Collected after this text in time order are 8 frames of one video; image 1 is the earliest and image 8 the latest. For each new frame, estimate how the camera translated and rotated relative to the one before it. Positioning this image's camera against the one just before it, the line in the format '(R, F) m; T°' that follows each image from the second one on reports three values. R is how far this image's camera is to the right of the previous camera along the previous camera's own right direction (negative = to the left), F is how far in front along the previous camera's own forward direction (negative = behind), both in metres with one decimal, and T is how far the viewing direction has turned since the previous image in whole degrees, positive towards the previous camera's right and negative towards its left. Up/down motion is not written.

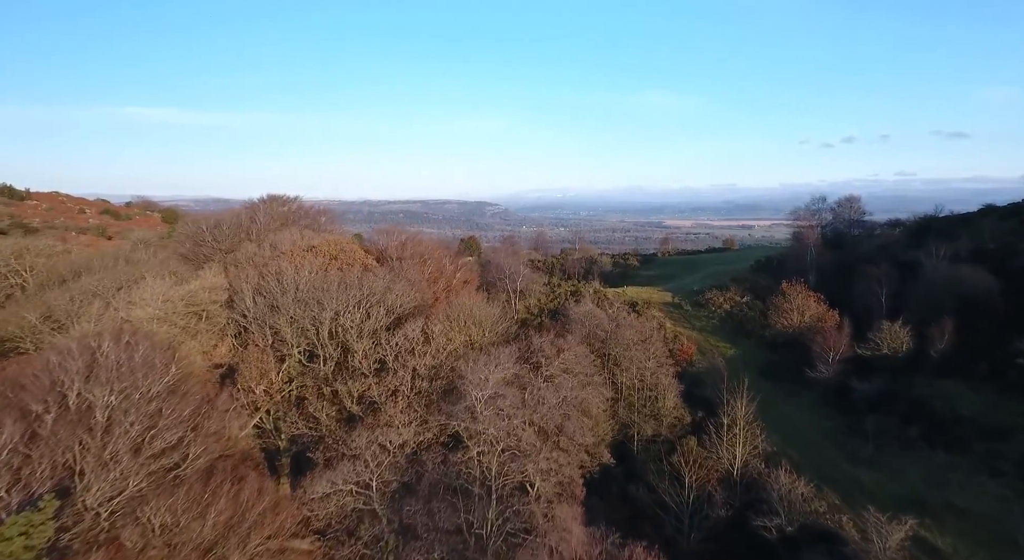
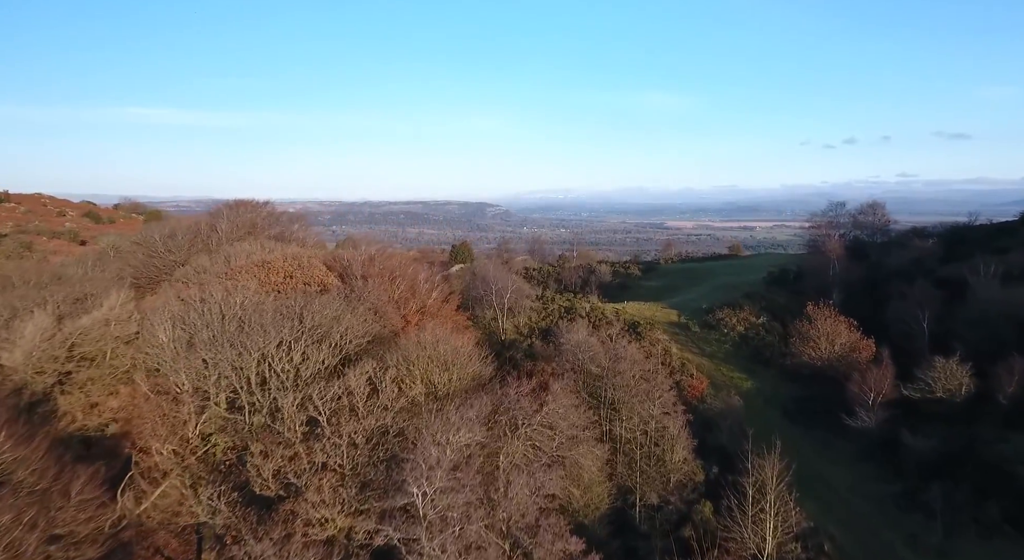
(+0.8, +3.9) m; 0°
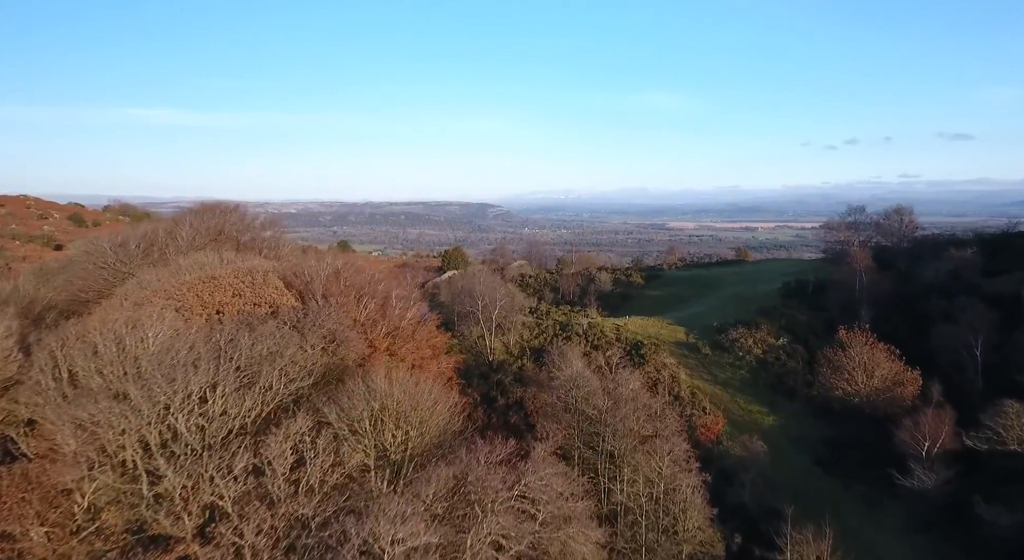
(+0.6, +3.5) m; 0°
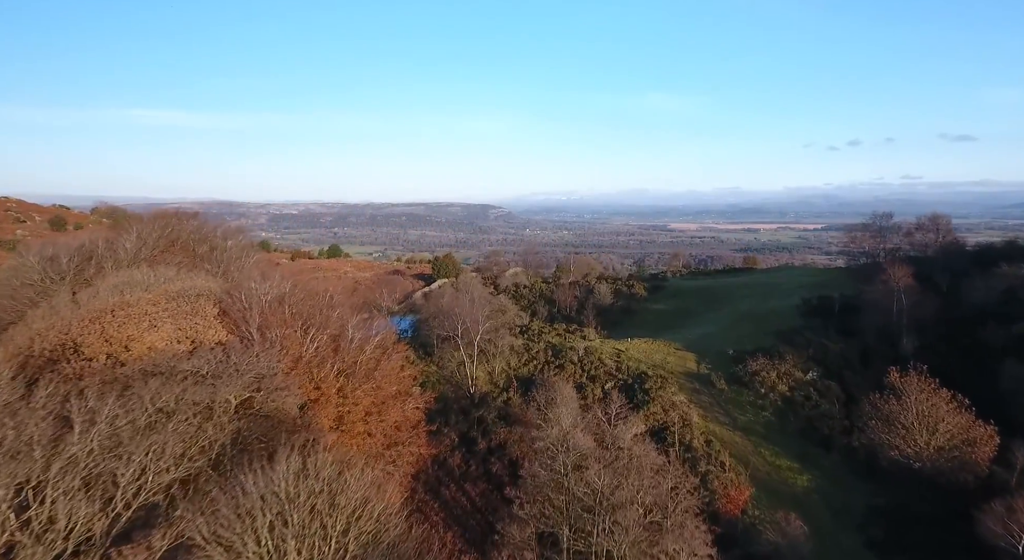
(+0.7, +3.9) m; 0°
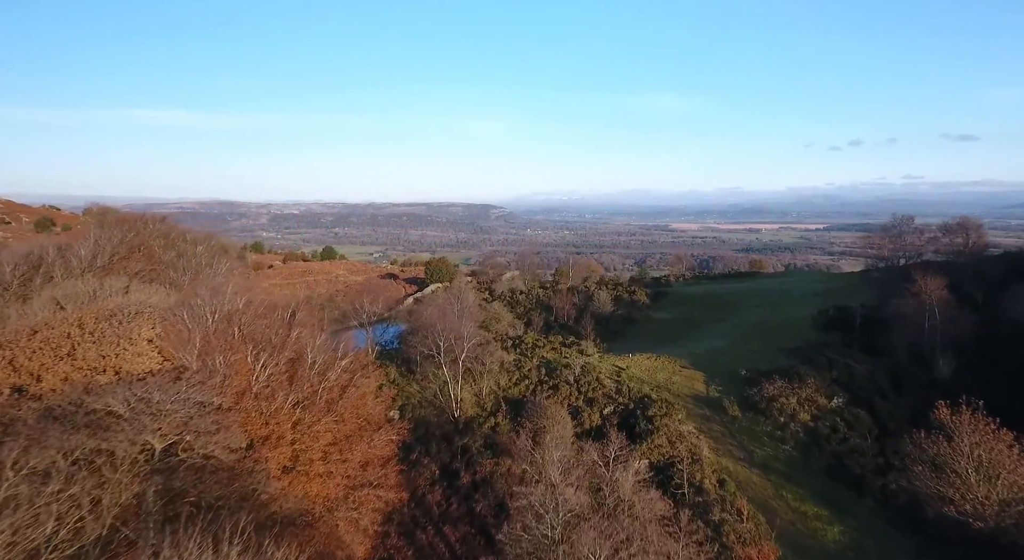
(+0.5, +2.6) m; 0°
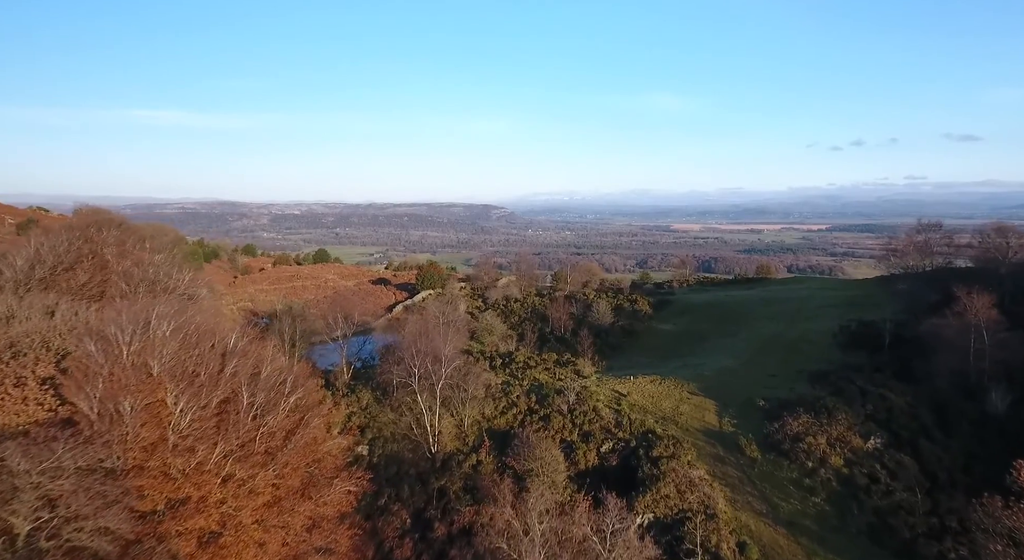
(+0.6, +2.9) m; 0°
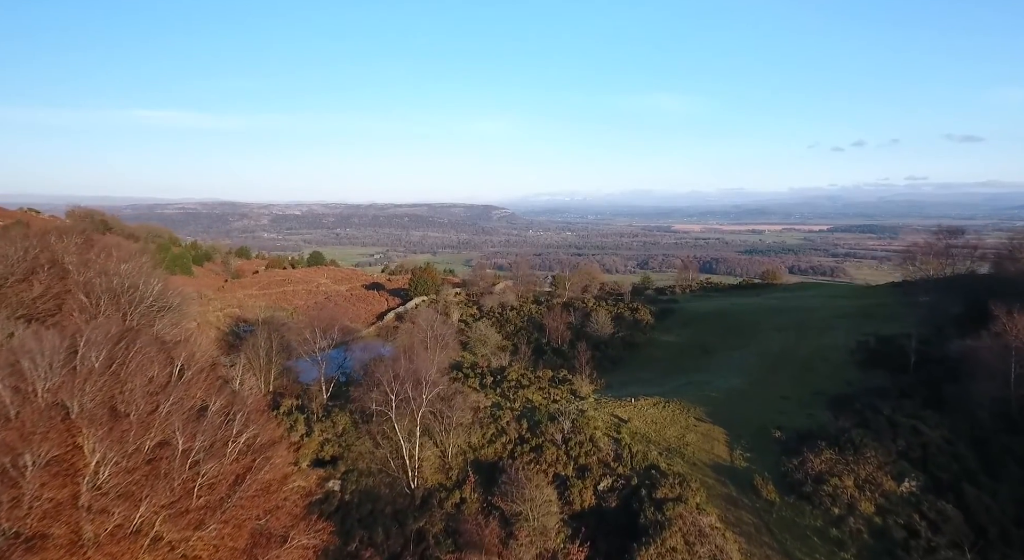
(+0.4, +2.0) m; 0°
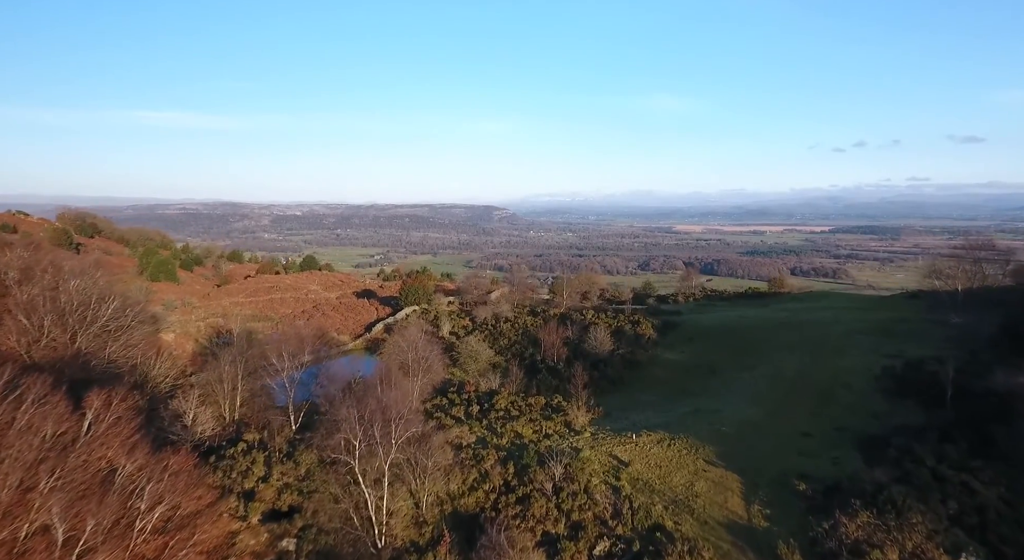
(+0.5, +2.5) m; 0°
